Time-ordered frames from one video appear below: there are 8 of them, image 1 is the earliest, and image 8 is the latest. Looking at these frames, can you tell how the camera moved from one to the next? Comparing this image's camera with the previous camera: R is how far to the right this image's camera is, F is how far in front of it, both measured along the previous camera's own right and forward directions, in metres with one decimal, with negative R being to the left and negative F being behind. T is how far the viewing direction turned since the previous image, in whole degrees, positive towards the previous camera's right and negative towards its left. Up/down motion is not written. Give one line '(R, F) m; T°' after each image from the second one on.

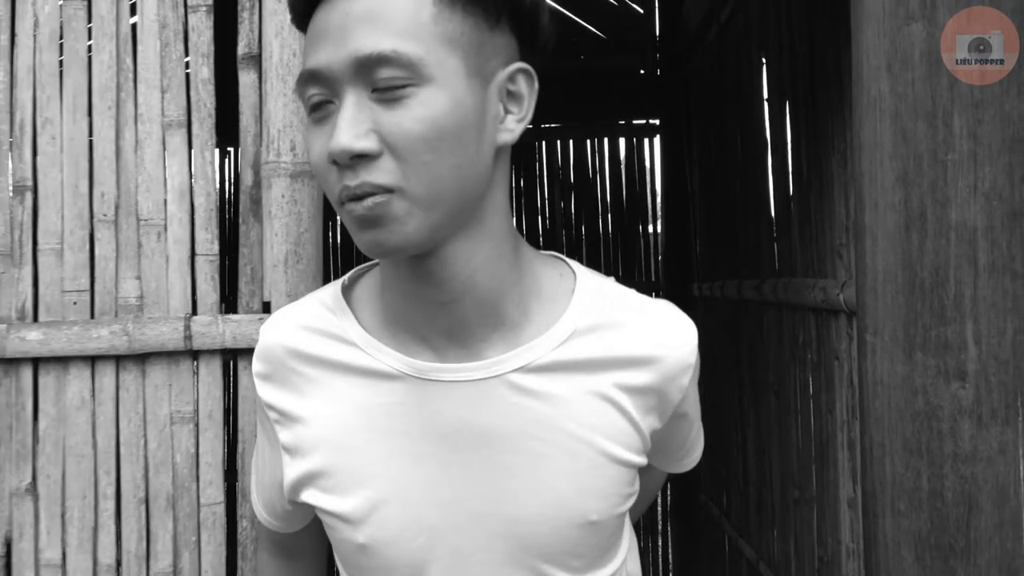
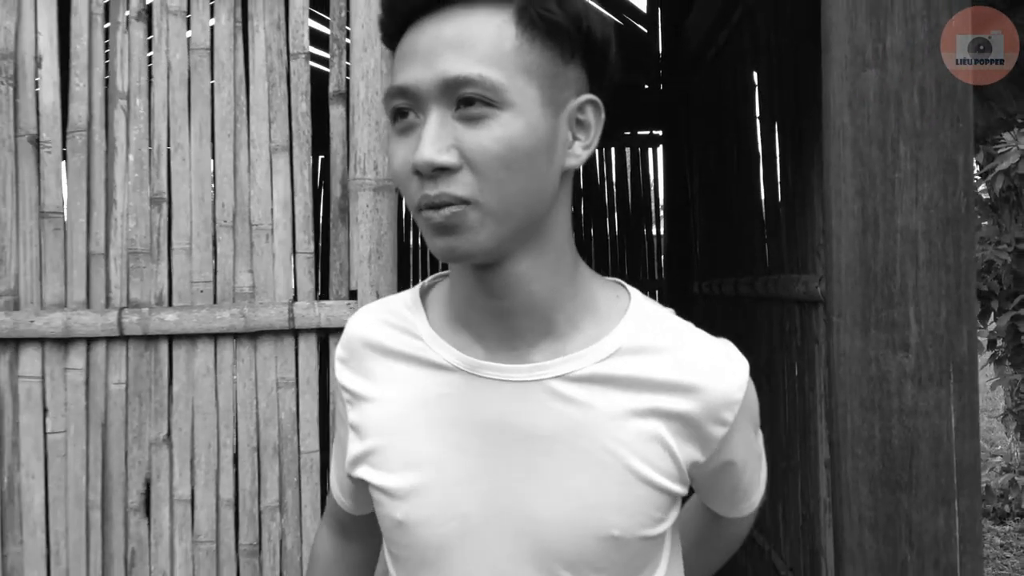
(-0.1, -0.4) m; 0°
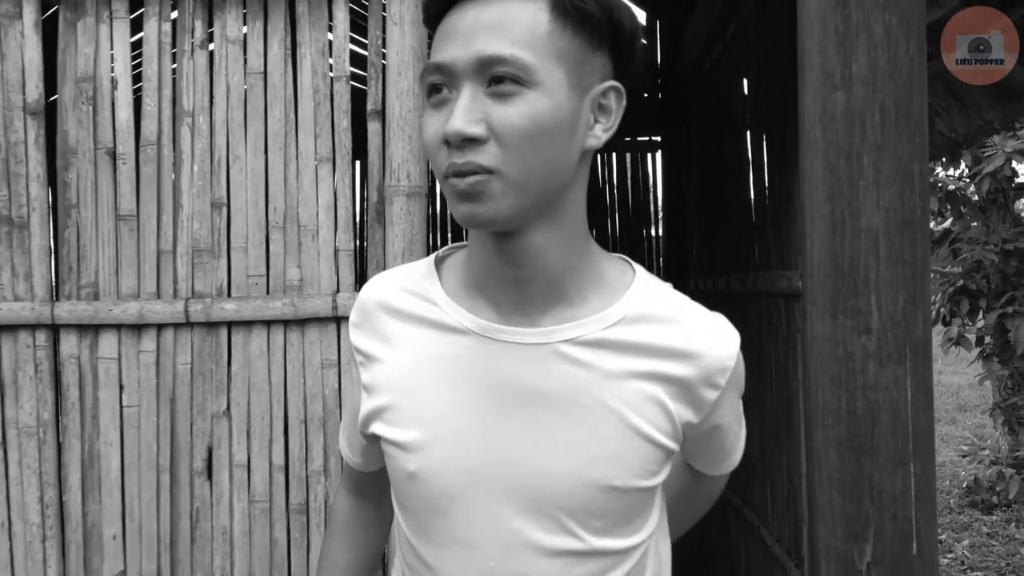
(0.0, -0.3) m; 0°
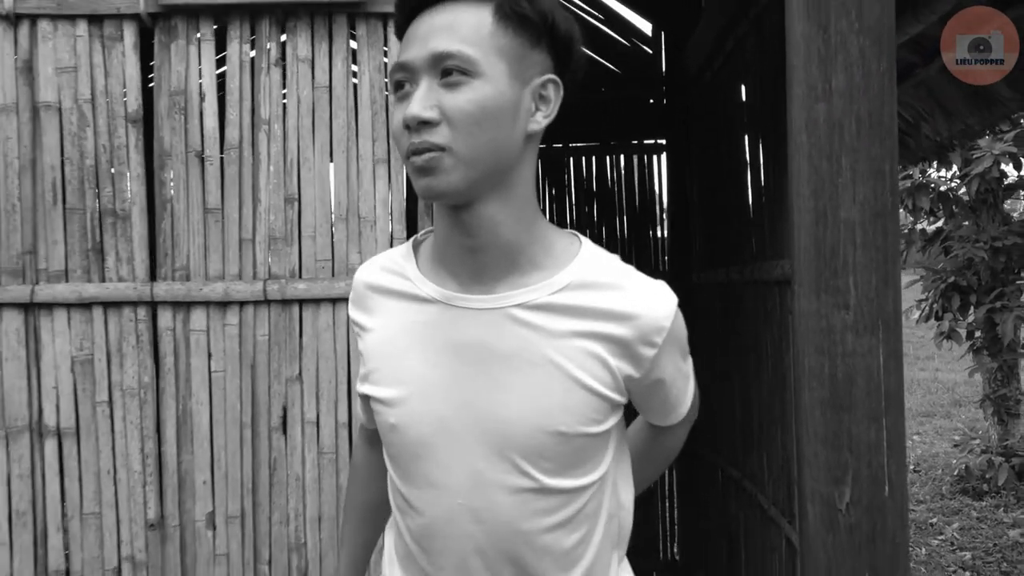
(-0.1, -0.4) m; 0°
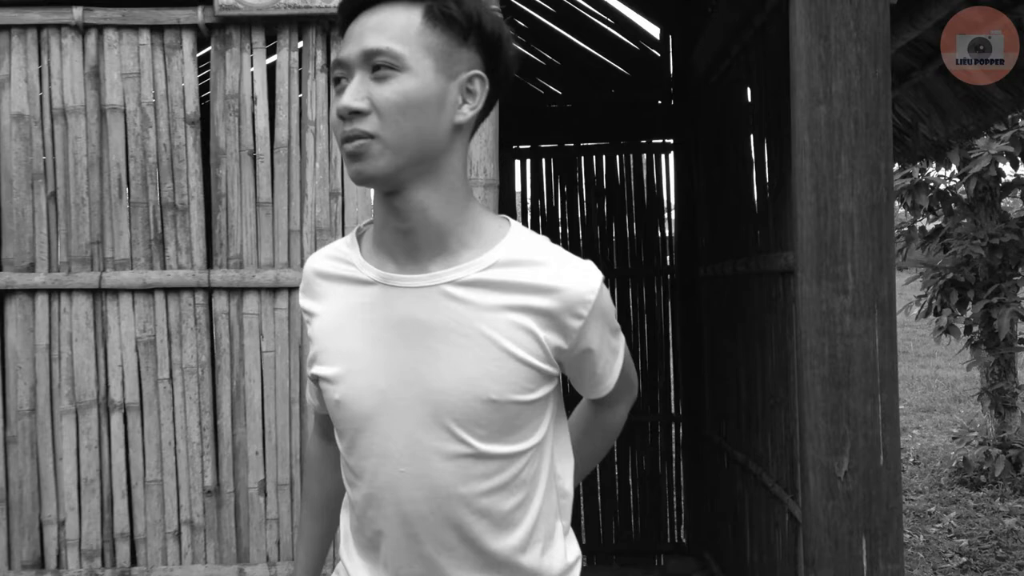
(-0.1, -0.3) m; 0°
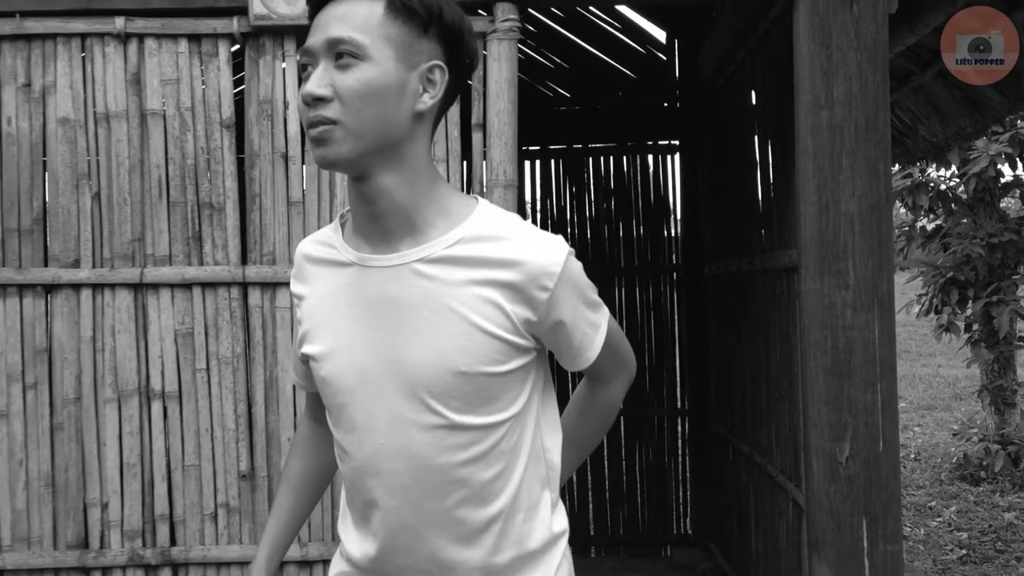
(-0.1, -0.2) m; 0°
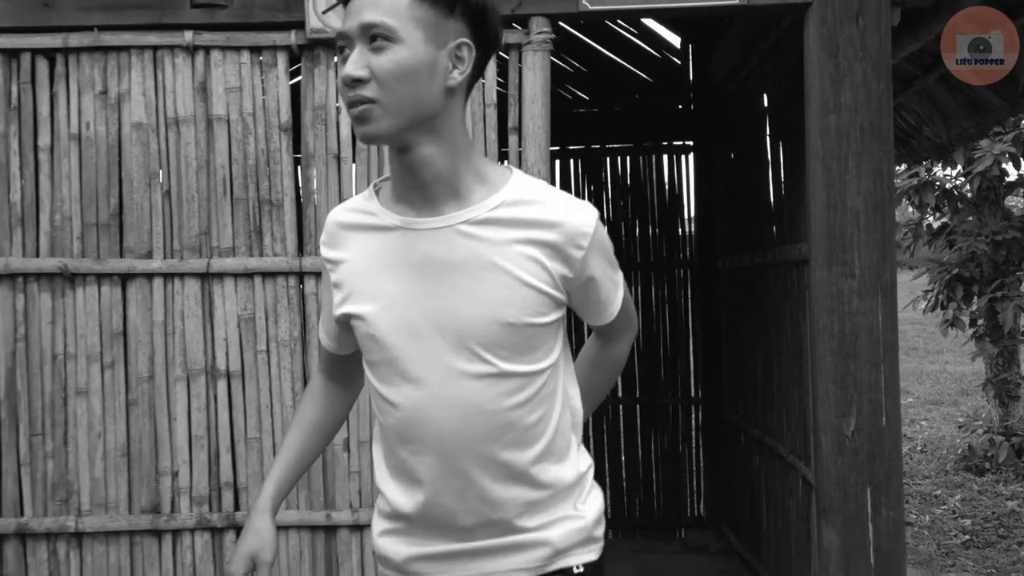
(-0.1, -0.3) m; -1°
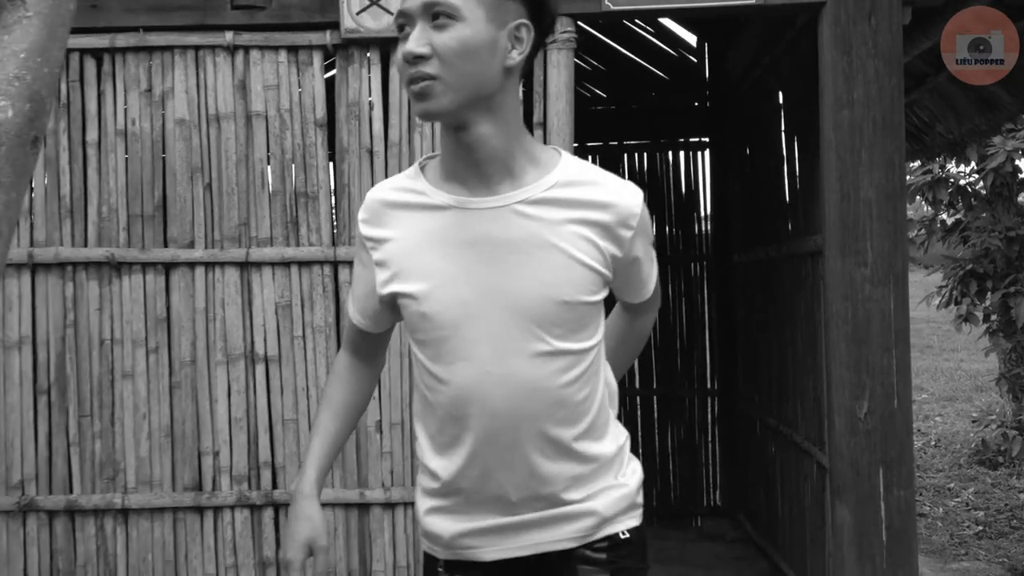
(-0.1, -0.2) m; -1°
